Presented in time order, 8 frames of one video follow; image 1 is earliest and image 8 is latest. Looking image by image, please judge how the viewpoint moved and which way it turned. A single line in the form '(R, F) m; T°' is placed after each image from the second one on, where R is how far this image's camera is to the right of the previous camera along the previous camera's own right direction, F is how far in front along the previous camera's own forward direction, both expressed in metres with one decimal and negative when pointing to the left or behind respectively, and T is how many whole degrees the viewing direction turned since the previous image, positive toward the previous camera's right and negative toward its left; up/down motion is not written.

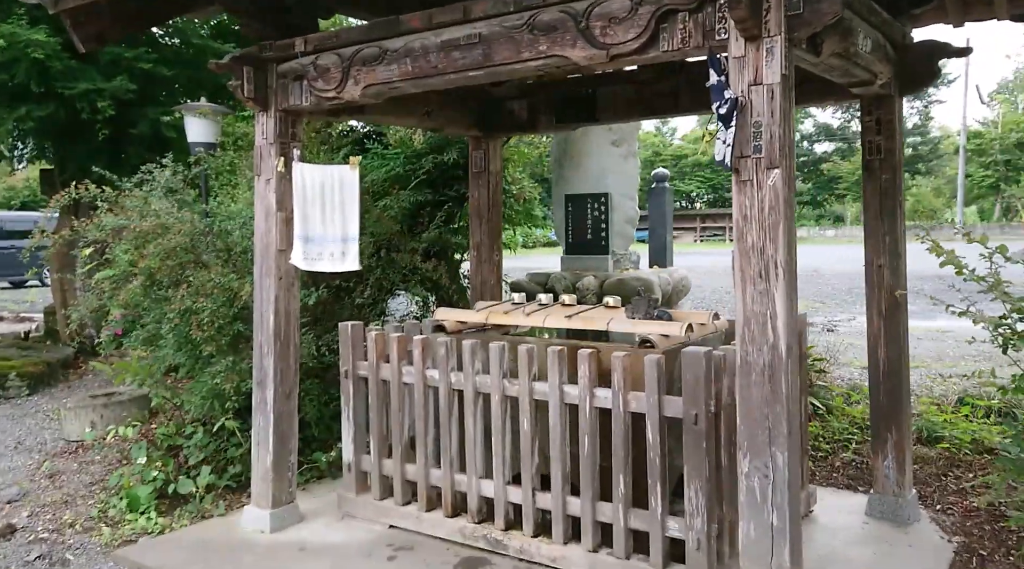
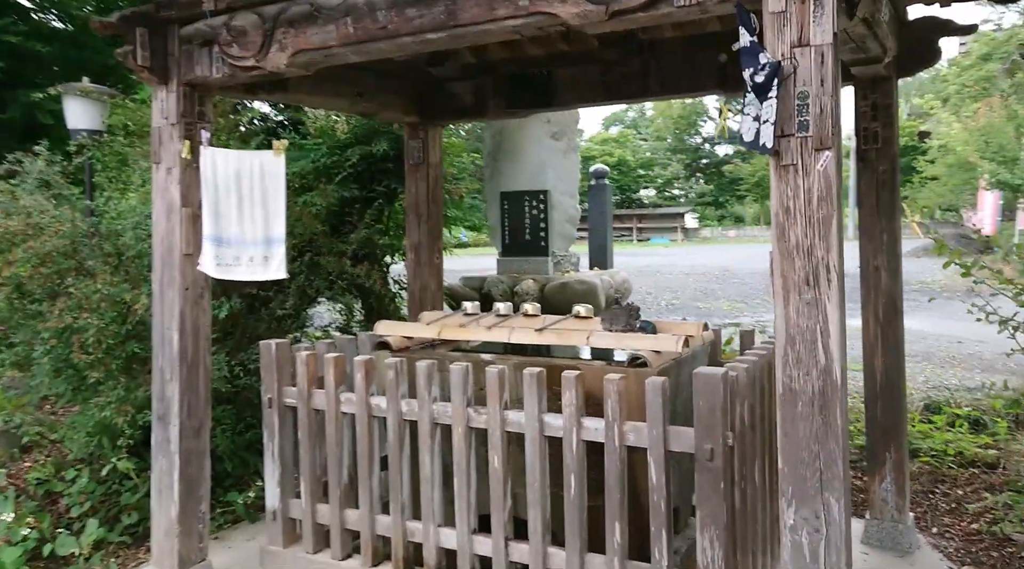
(-0.2, +0.7) m; +7°
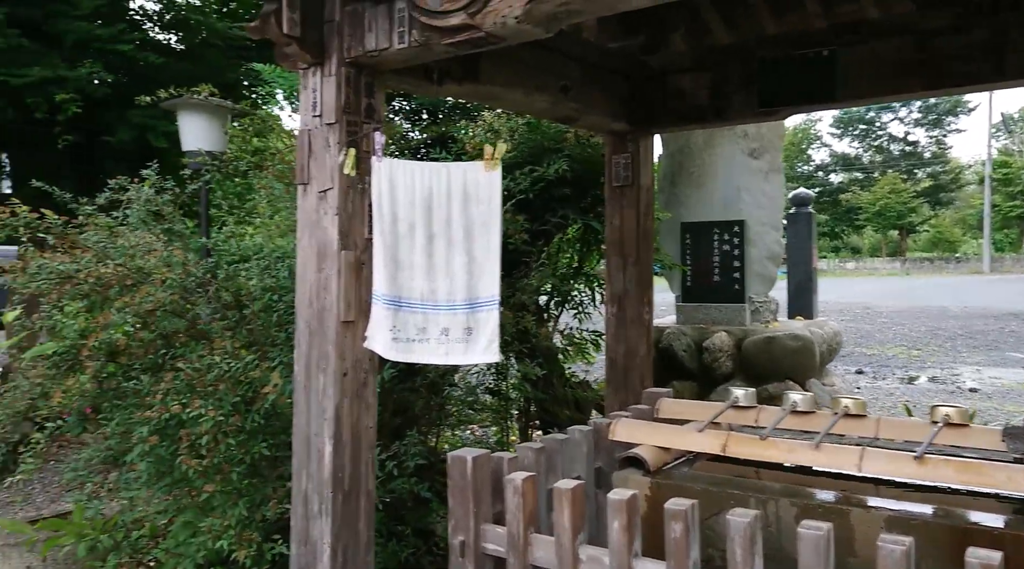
(-0.7, +1.3) m; -7°
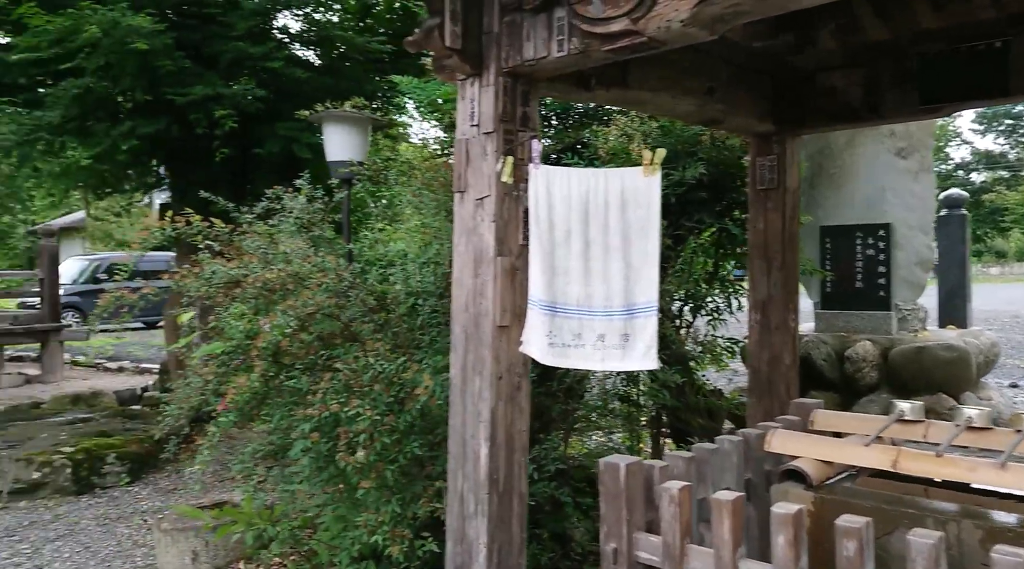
(-0.1, 0.0) m; -8°
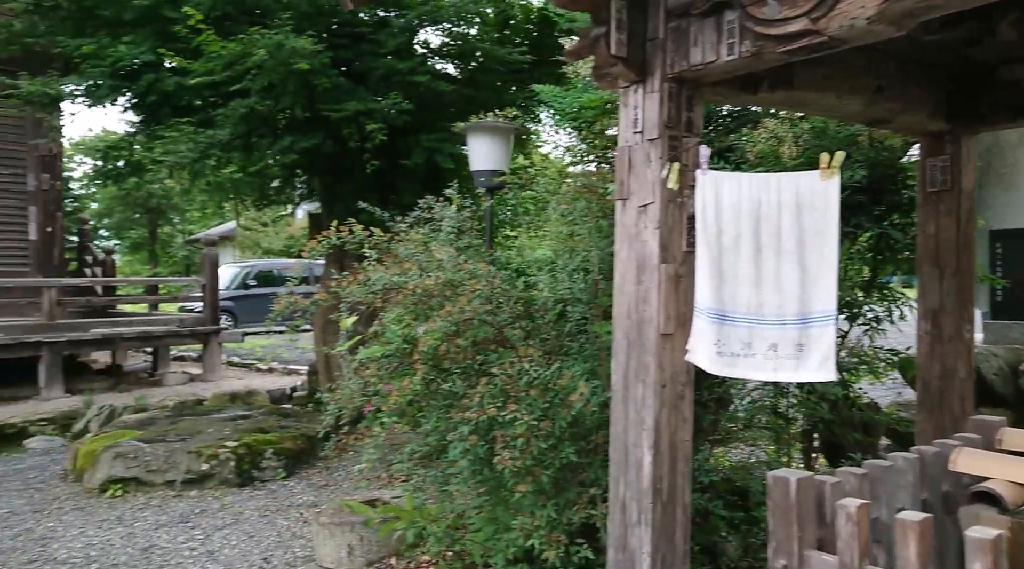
(-0.1, 0.0) m; -9°
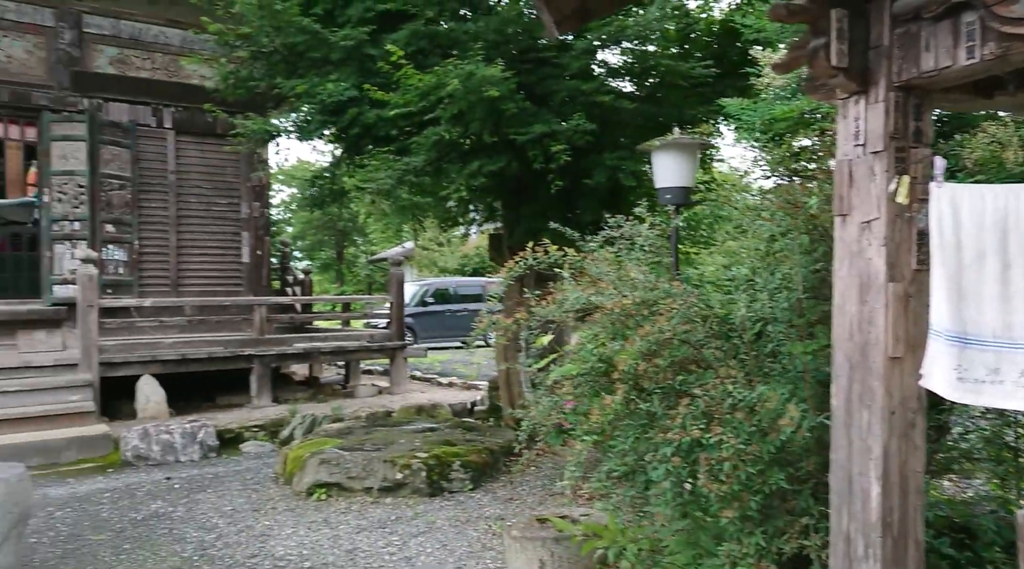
(-0.1, 0.0) m; -12°
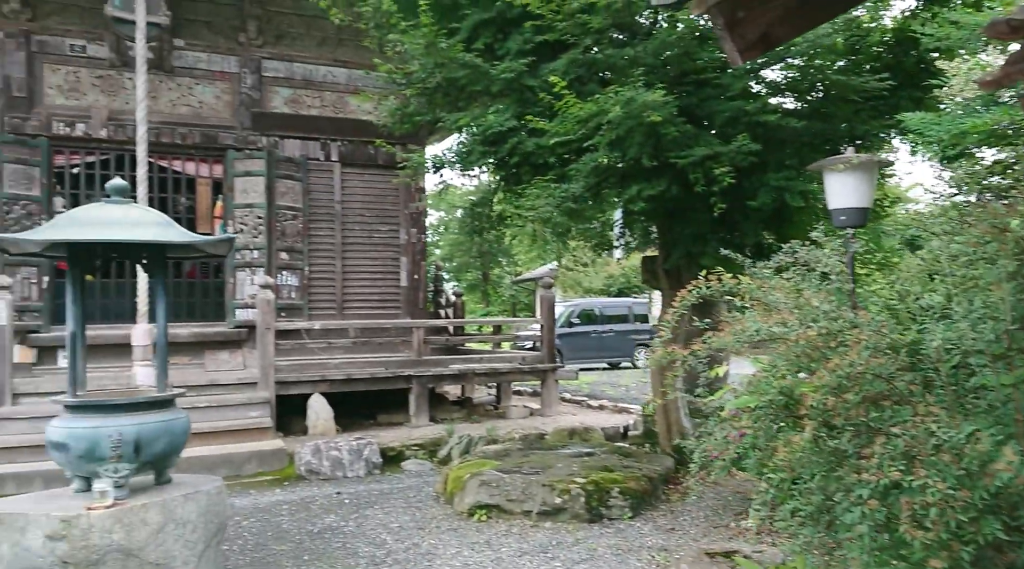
(-0.1, 0.0) m; -10°
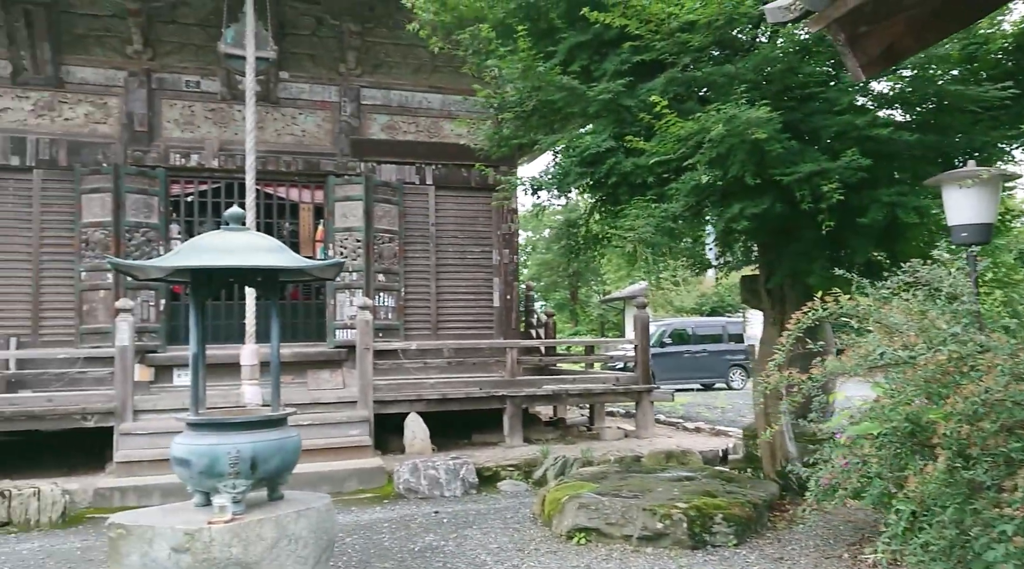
(-0.1, 0.0) m; -6°
